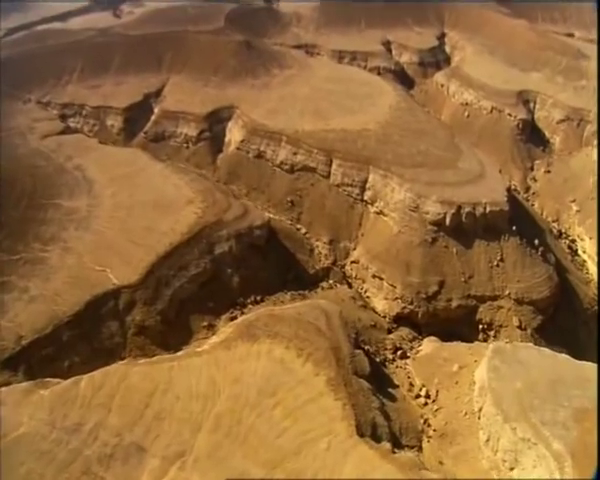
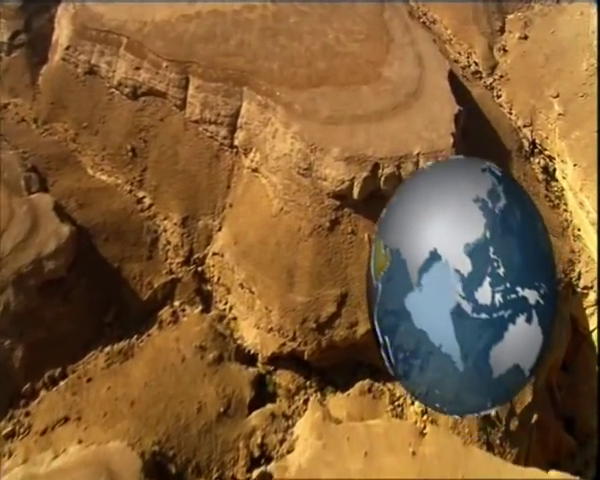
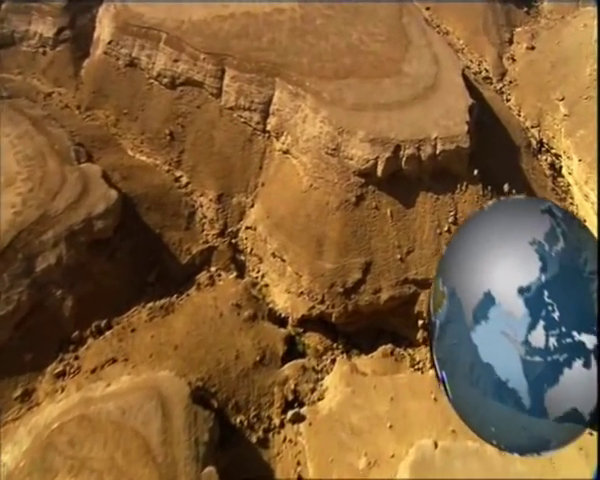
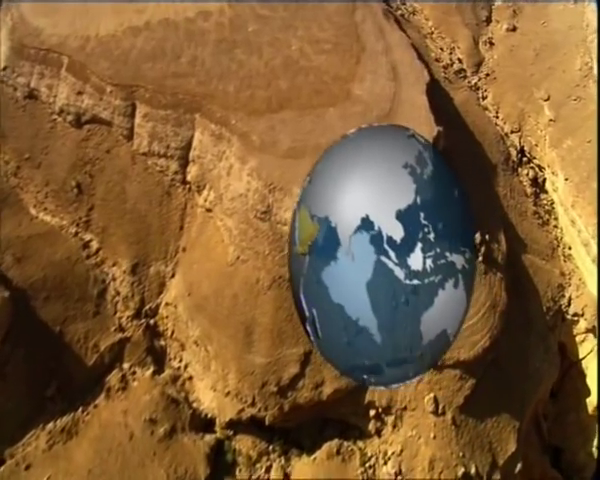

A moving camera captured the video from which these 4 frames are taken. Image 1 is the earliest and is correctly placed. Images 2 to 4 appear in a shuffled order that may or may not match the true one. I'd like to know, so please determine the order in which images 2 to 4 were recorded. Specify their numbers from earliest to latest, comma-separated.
3, 2, 4
